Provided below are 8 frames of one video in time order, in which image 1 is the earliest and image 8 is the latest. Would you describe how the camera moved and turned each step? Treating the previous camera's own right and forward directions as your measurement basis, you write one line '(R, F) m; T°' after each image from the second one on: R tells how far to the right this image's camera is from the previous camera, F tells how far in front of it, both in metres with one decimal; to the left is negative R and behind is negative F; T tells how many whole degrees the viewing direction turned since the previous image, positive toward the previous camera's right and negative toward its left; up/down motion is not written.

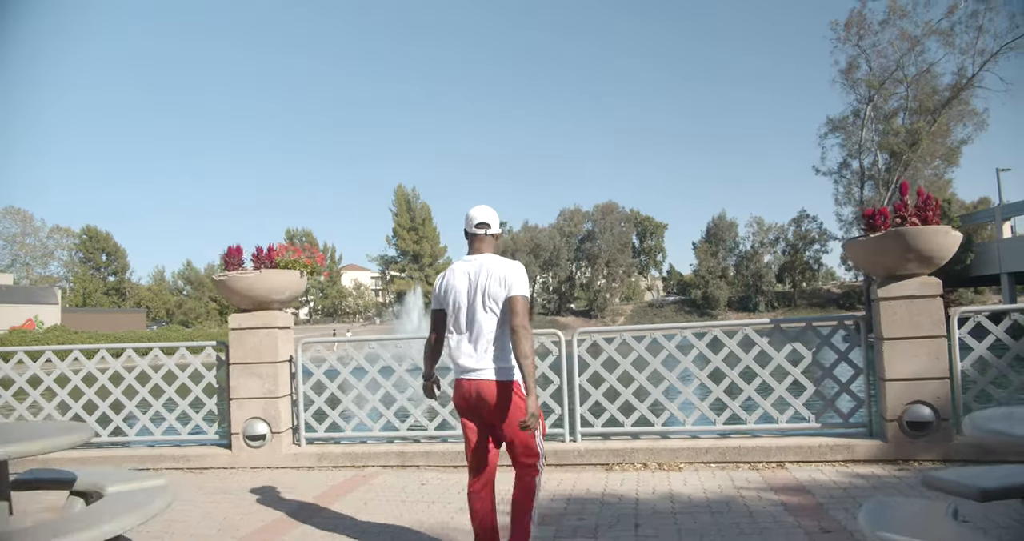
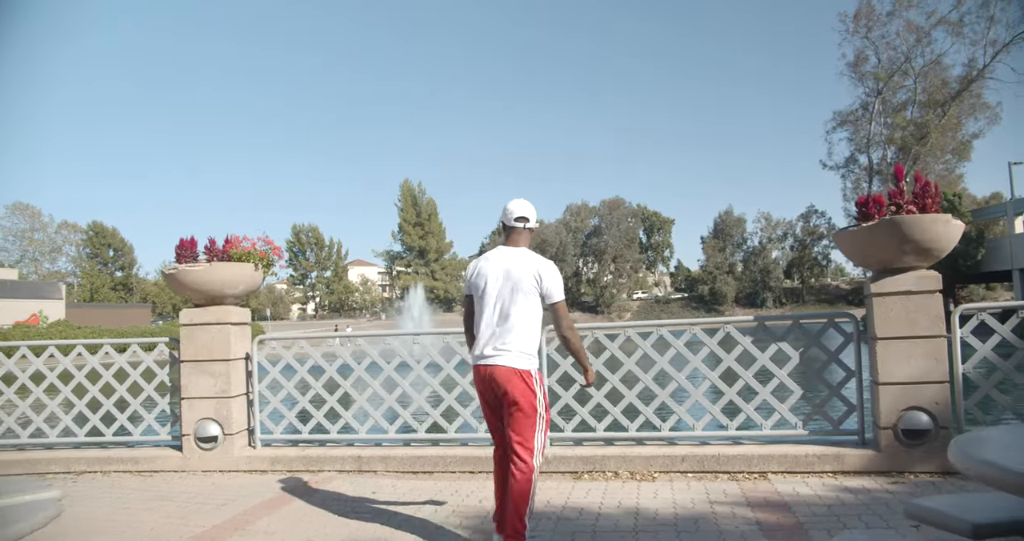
(+0.4, +0.5) m; -1°
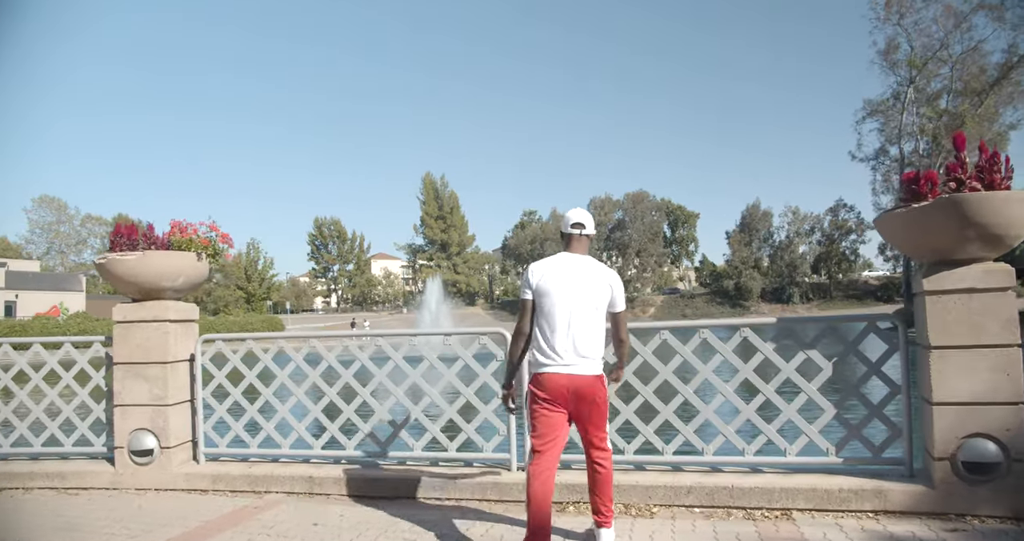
(+0.3, +0.9) m; -2°
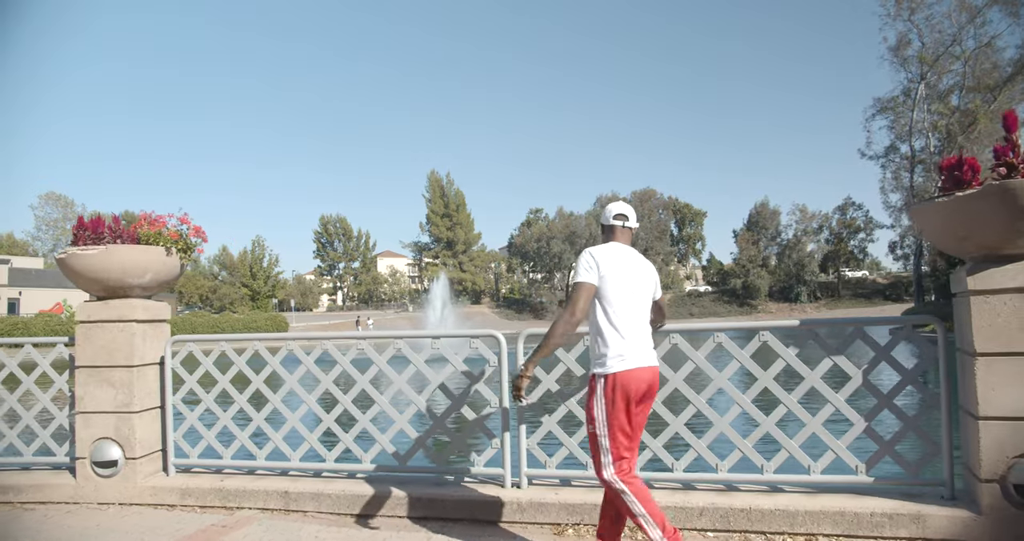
(+0.1, +0.5) m; -1°
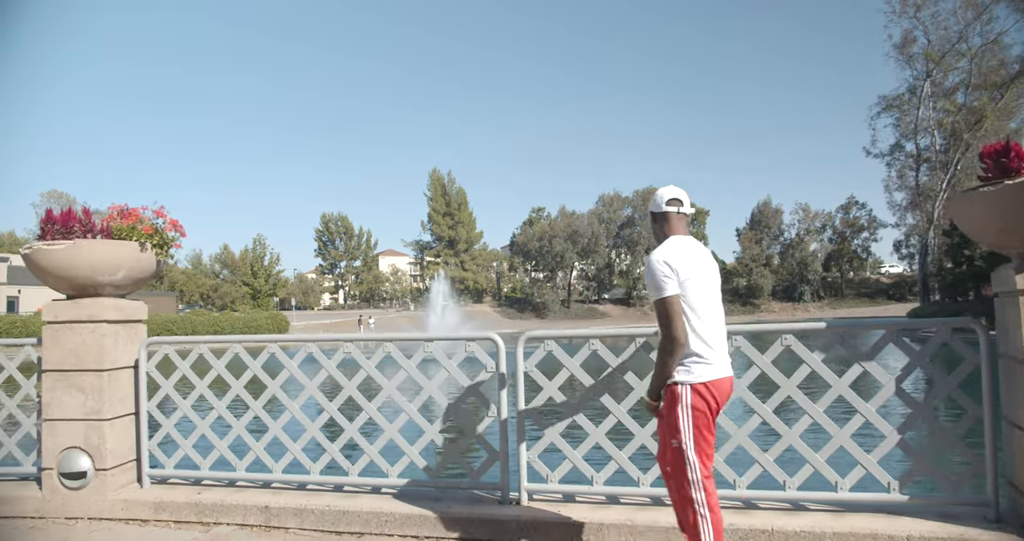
(0.0, +0.4) m; 0°
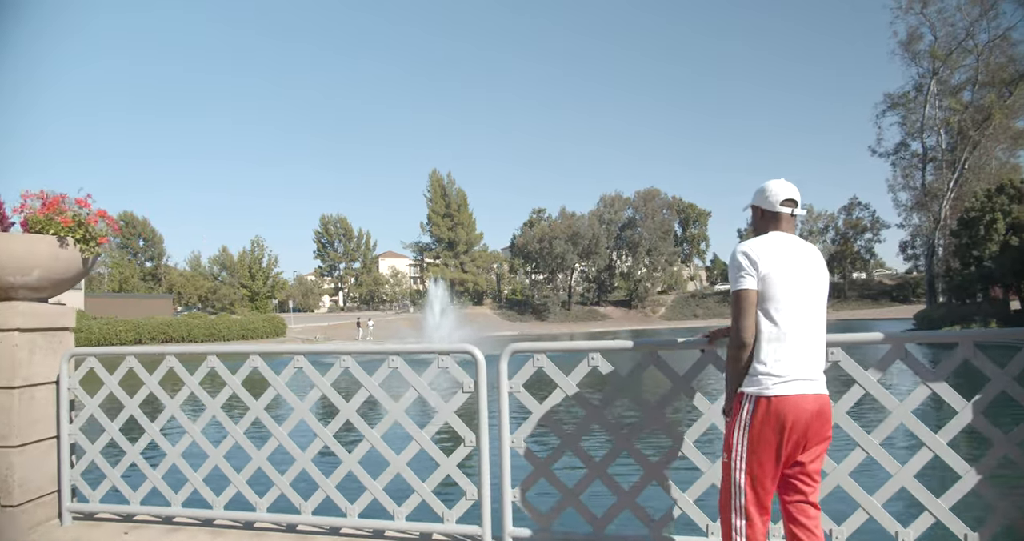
(+0.1, +0.7) m; 0°
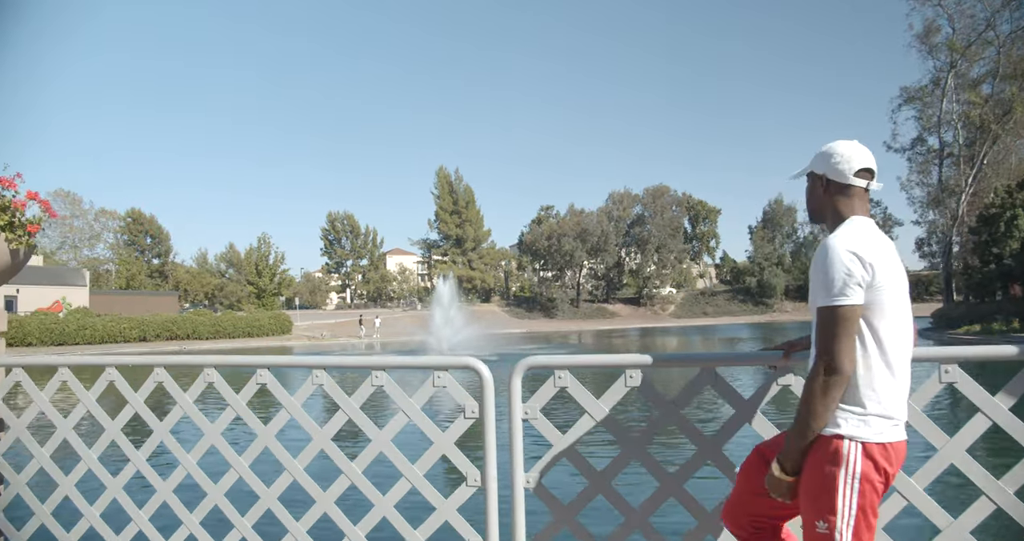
(0.0, +0.7) m; -1°
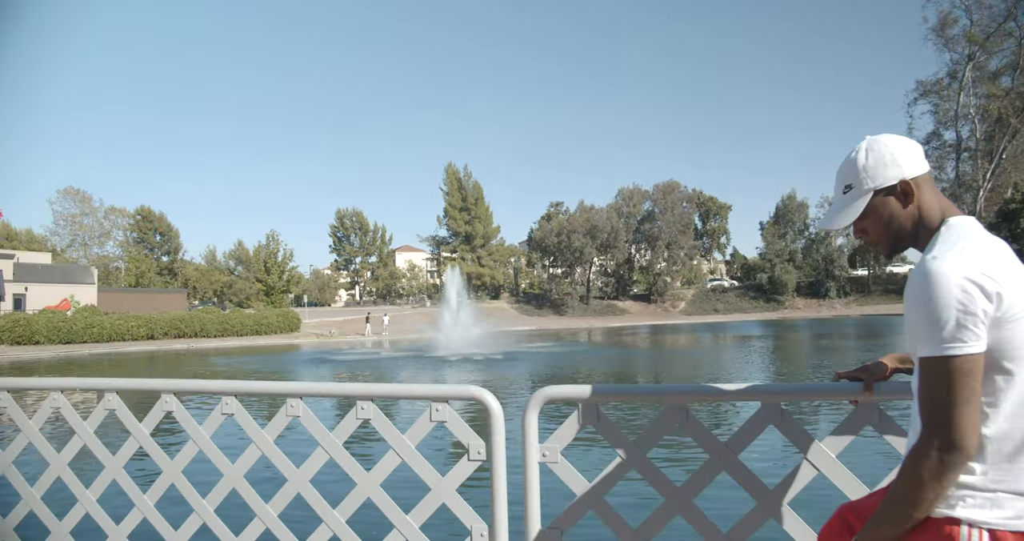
(0.0, +0.5) m; -1°
